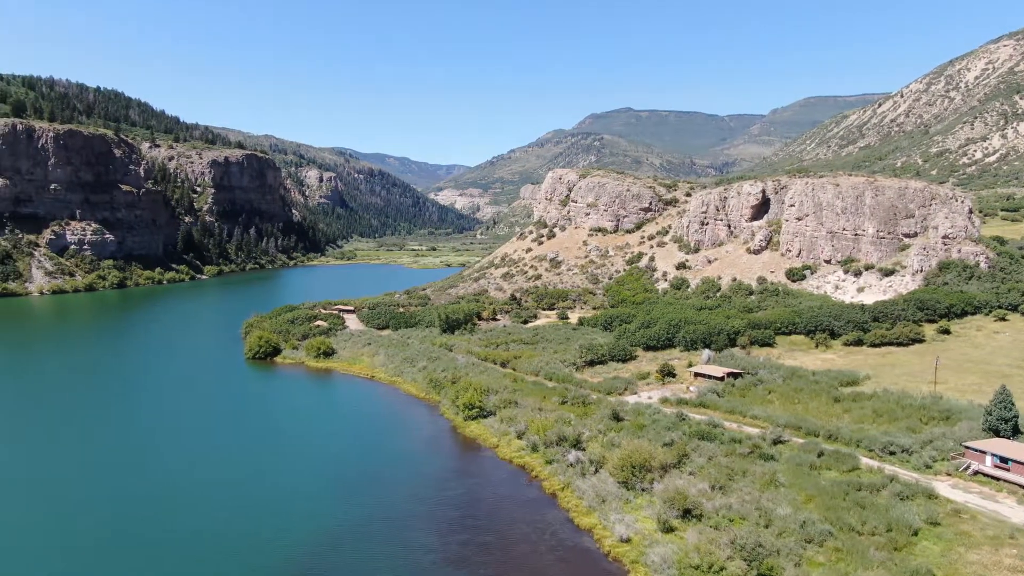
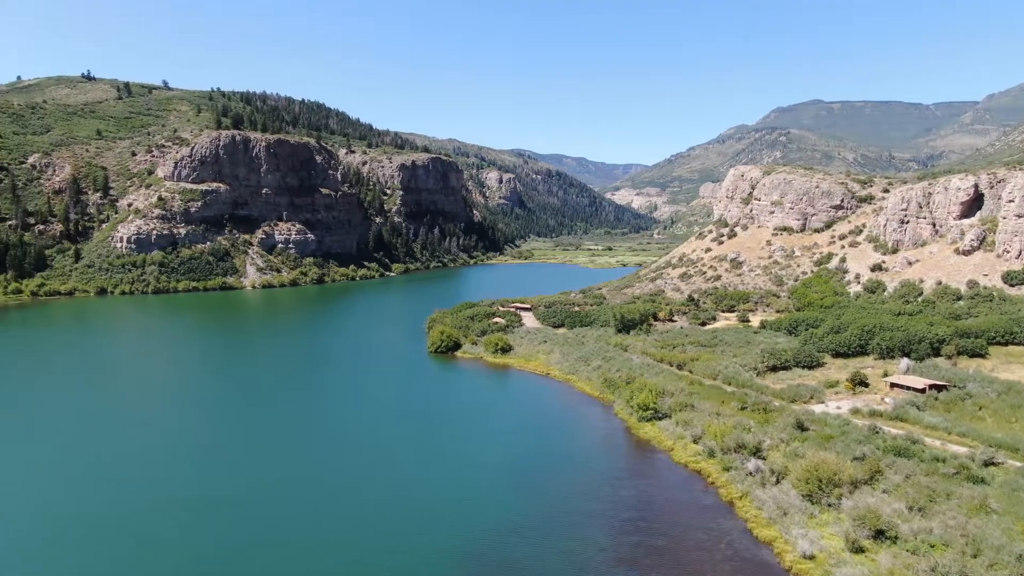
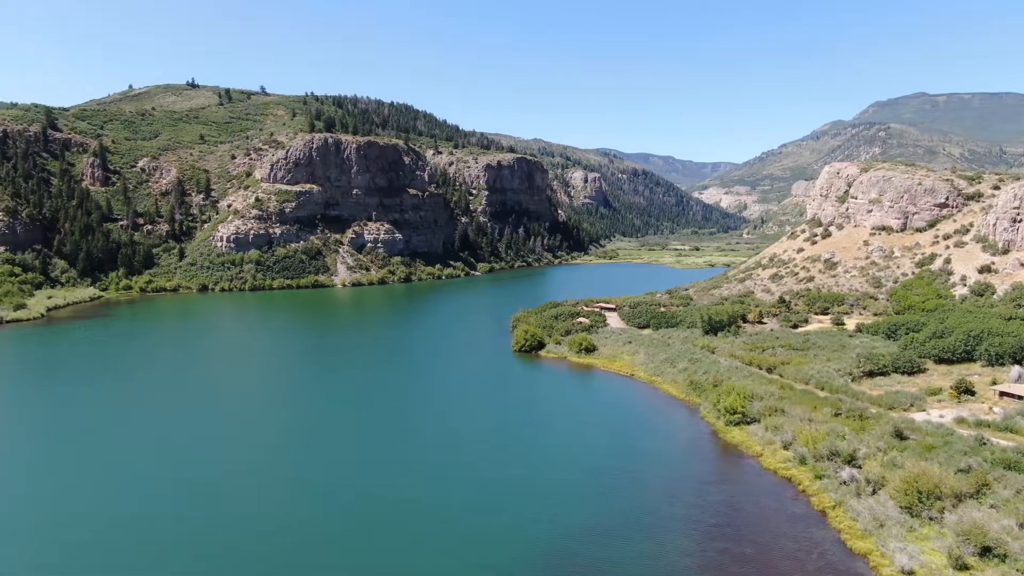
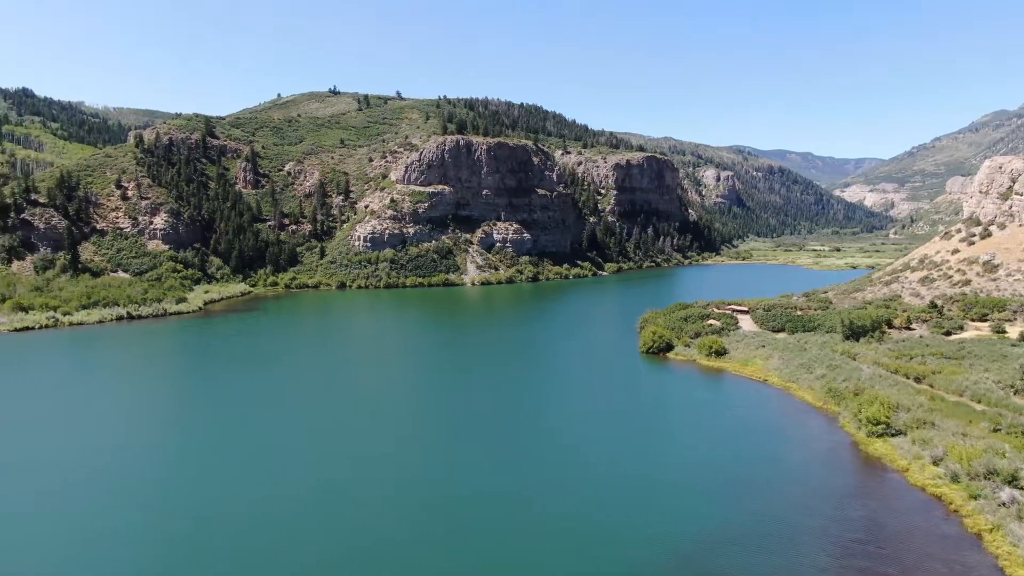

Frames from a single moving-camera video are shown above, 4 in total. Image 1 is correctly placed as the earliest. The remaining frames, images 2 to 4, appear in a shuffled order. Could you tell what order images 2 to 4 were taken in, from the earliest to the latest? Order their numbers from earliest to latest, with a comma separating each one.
2, 3, 4
